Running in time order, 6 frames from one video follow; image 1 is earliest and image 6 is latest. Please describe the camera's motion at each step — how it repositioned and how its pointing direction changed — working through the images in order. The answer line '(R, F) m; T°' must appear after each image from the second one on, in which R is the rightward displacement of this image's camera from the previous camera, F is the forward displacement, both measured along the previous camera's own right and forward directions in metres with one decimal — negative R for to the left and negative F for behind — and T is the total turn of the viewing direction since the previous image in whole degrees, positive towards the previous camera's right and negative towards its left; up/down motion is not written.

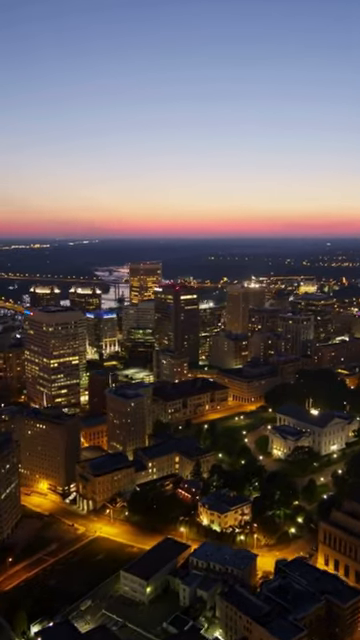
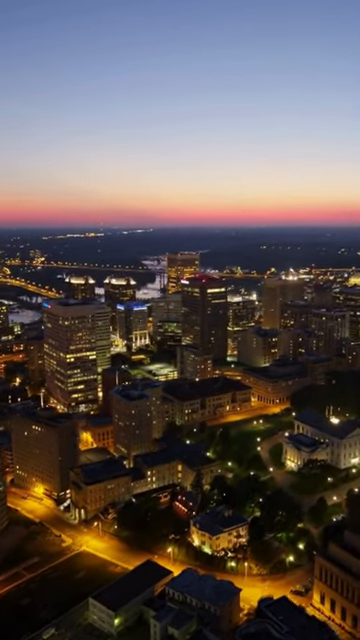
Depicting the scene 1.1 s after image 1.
(+2.8, +2.7) m; -5°
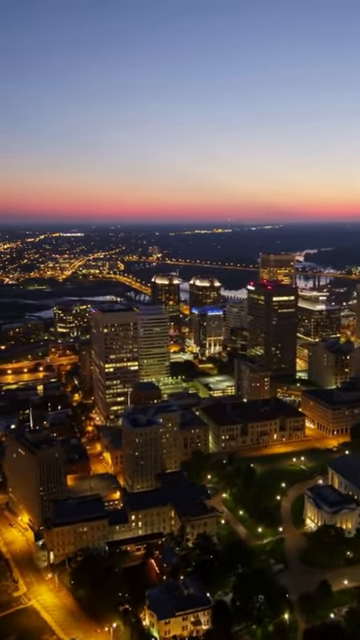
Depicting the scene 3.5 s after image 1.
(+6.2, +5.6) m; -13°
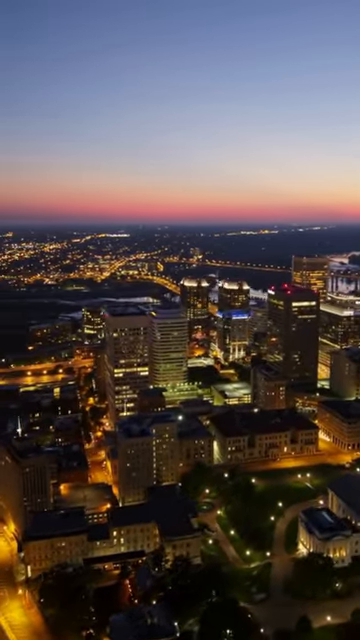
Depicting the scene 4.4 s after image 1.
(+2.7, +1.5) m; -5°
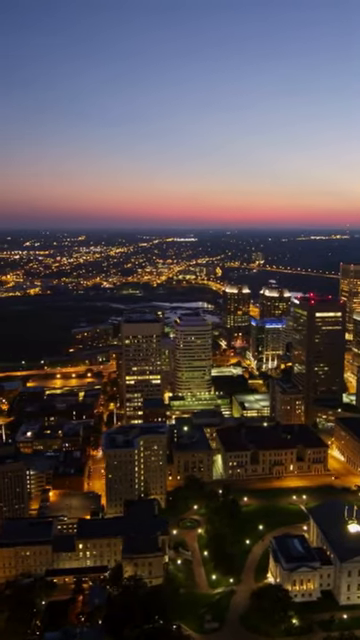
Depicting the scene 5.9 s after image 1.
(+4.4, +1.1) m; -7°
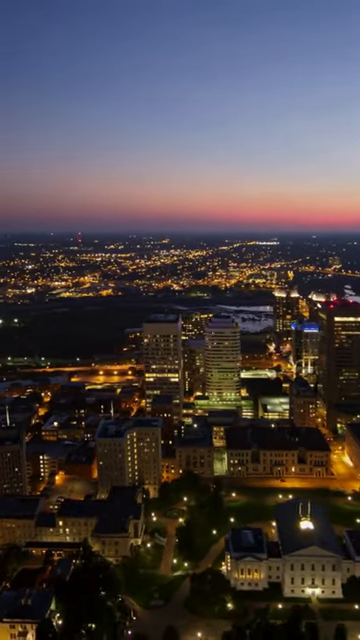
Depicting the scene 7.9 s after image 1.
(+5.3, -1.4) m; -9°
